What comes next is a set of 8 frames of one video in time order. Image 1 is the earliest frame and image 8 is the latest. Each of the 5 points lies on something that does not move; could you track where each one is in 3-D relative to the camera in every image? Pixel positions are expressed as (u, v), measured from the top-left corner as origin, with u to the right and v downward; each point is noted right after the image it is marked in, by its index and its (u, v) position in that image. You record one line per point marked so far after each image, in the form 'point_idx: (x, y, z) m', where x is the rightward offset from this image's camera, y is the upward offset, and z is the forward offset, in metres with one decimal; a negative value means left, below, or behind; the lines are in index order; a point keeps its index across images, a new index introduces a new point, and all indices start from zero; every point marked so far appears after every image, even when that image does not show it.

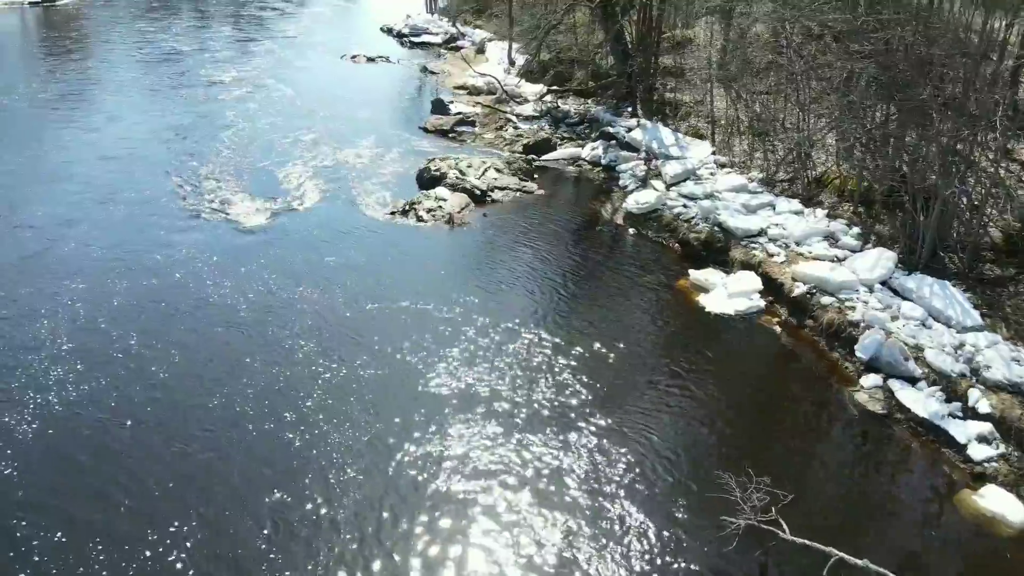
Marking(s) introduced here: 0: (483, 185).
0: (-0.7, +2.6, +18.3) m
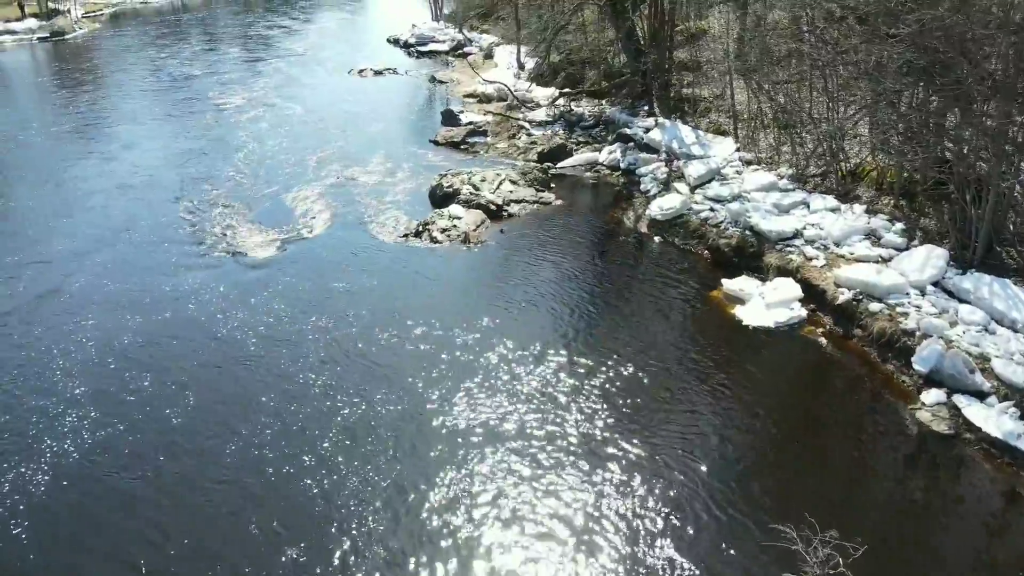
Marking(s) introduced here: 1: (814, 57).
0: (-0.3, +2.1, +17.6) m
1: (+6.9, +5.3, +16.7) m
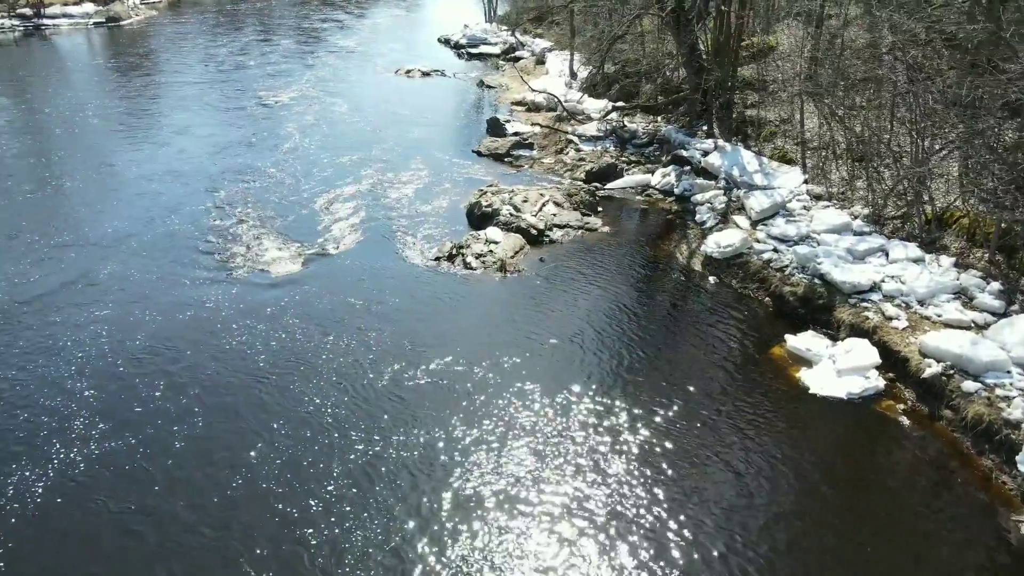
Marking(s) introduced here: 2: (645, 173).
0: (+0.6, +1.5, +16.4) m
1: (+8.0, +4.2, +15.0) m
2: (+3.5, +3.0, +19.1) m
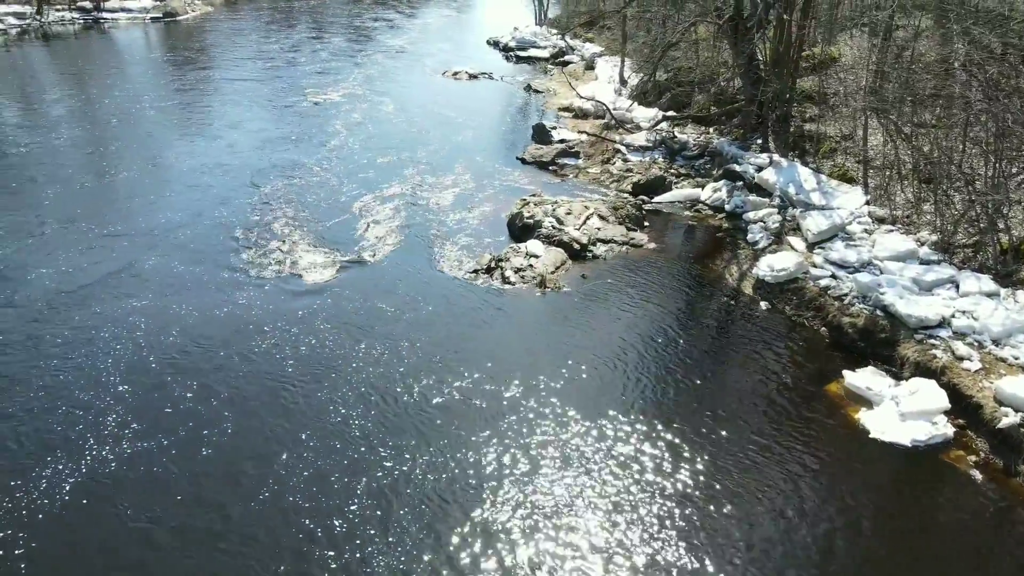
0: (+1.5, +1.1, +15.8) m
1: (+8.9, +3.6, +14.1) m
2: (+4.6, +2.6, +18.3) m
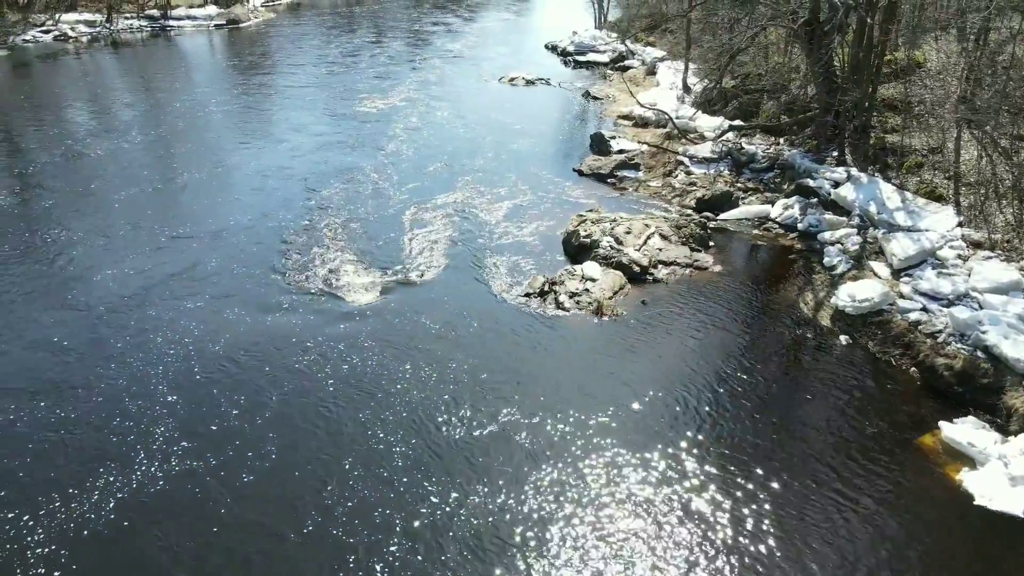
0: (+2.7, +0.7, +14.8) m
1: (+9.9, +3.0, +12.5) m
2: (+5.9, +2.0, +17.1) m
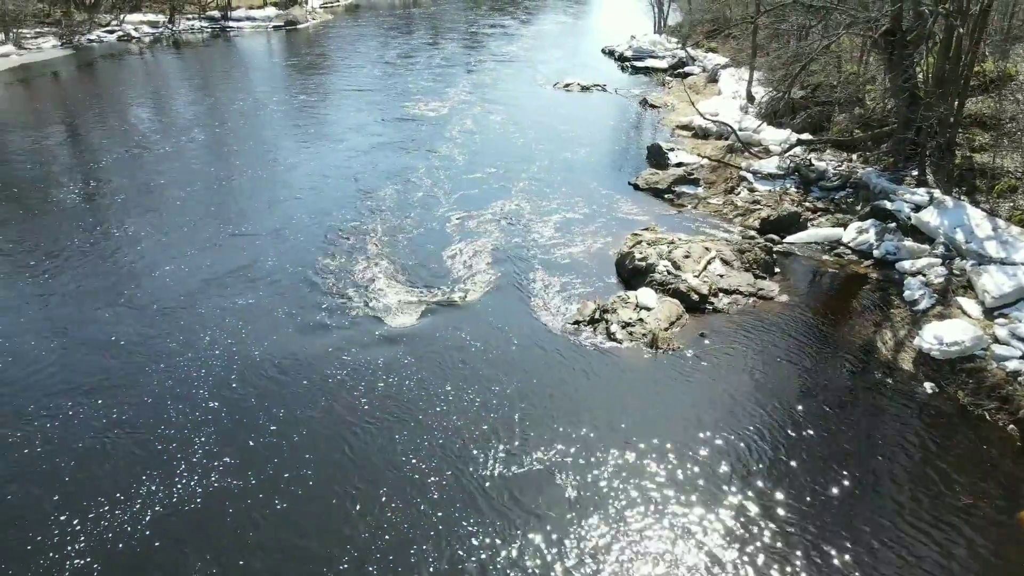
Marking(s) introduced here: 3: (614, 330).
0: (+3.6, +0.1, +13.8) m
1: (+10.8, +2.2, +11.0) m
2: (+7.1, +1.4, +15.9) m
3: (+1.8, -0.7, +13.1) m
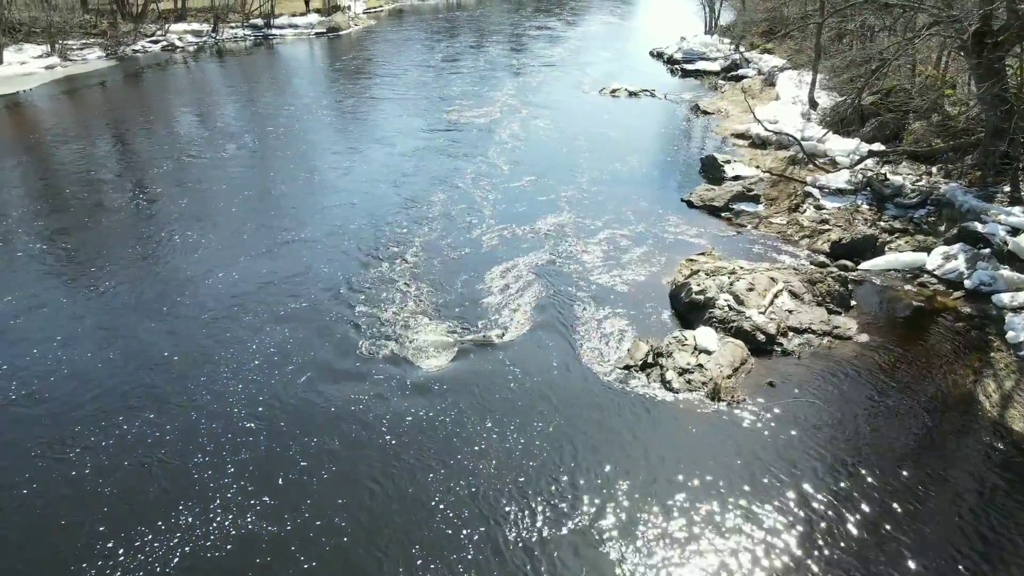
0: (+4.3, -0.5, +12.3) m
1: (+11.3, +1.6, +9.1) m
2: (+7.9, +0.8, +14.2) m
3: (+2.5, -1.3, +11.7) m
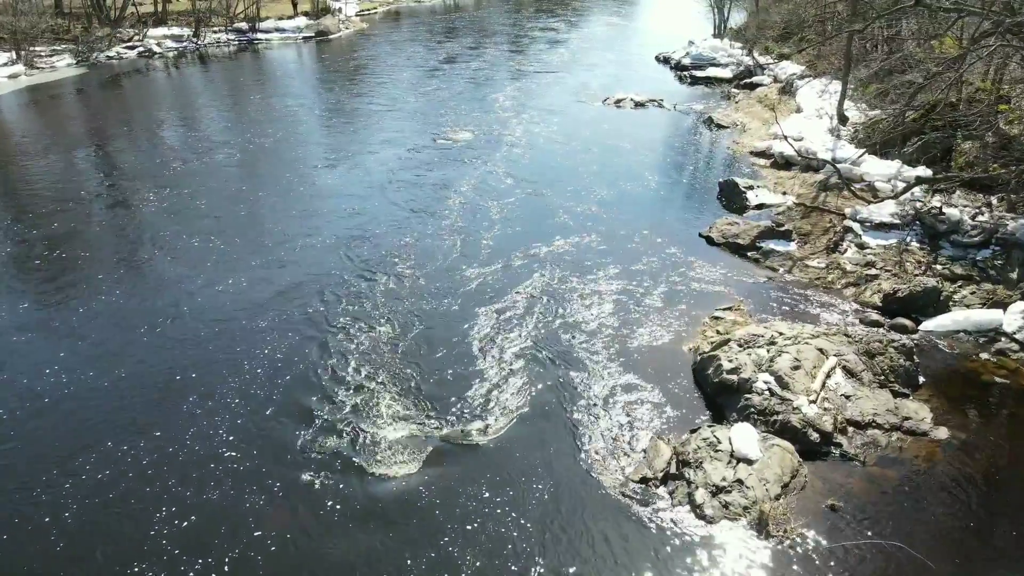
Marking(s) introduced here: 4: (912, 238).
0: (+4.1, -1.5, +9.9) m
1: (+11.1, +0.6, +6.8) m
2: (+7.7, -0.2, +11.8) m
3: (+2.3, -2.3, +9.4) m
4: (+7.9, +1.1, +14.2) m
